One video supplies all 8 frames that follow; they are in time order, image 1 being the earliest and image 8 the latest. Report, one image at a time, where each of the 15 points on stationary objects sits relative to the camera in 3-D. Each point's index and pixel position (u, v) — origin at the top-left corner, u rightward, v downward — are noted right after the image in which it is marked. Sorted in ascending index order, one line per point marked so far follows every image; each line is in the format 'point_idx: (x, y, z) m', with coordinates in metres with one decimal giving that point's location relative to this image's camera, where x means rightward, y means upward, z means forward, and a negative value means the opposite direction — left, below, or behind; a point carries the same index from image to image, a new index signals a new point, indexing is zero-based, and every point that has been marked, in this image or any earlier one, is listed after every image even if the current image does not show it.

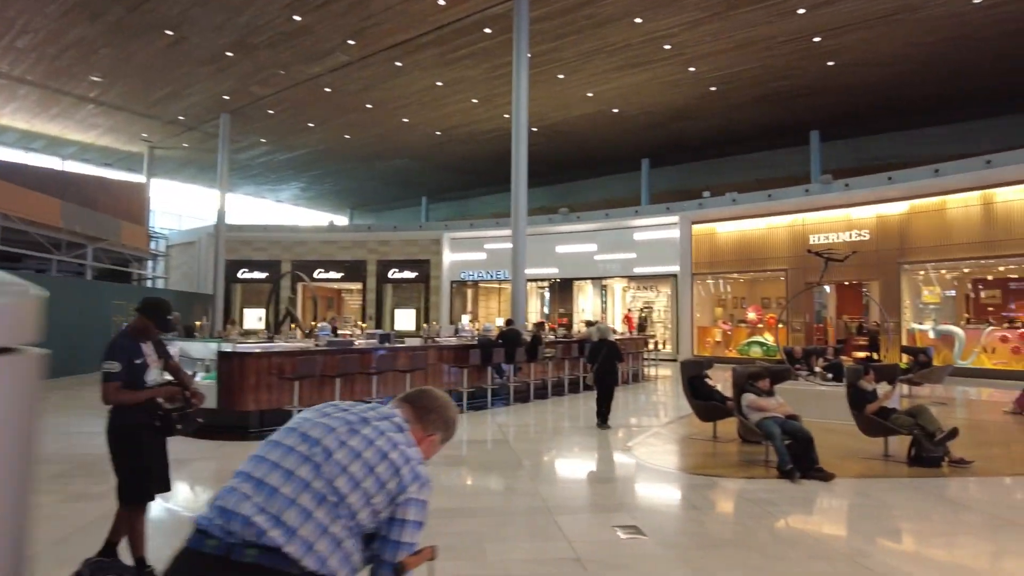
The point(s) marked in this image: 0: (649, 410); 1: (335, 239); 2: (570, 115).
0: (+1.6, -1.4, +7.7) m
1: (-5.2, +1.4, +19.5) m
2: (+1.3, +4.1, +15.7) m
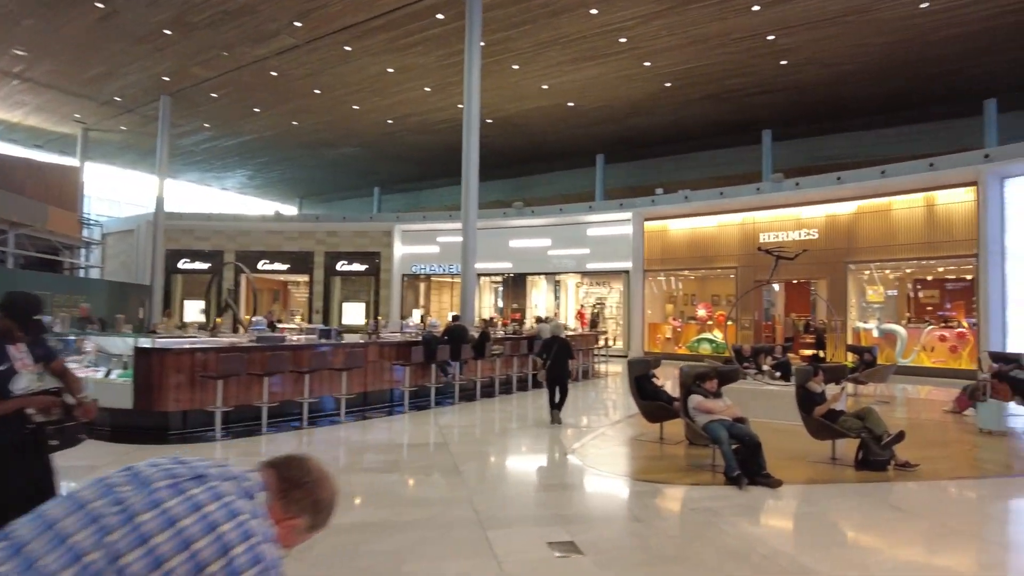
0: (+1.0, -1.4, +7.6) m
1: (-6.5, +1.7, +18.8) m
2: (+0.3, +4.2, +15.4) m
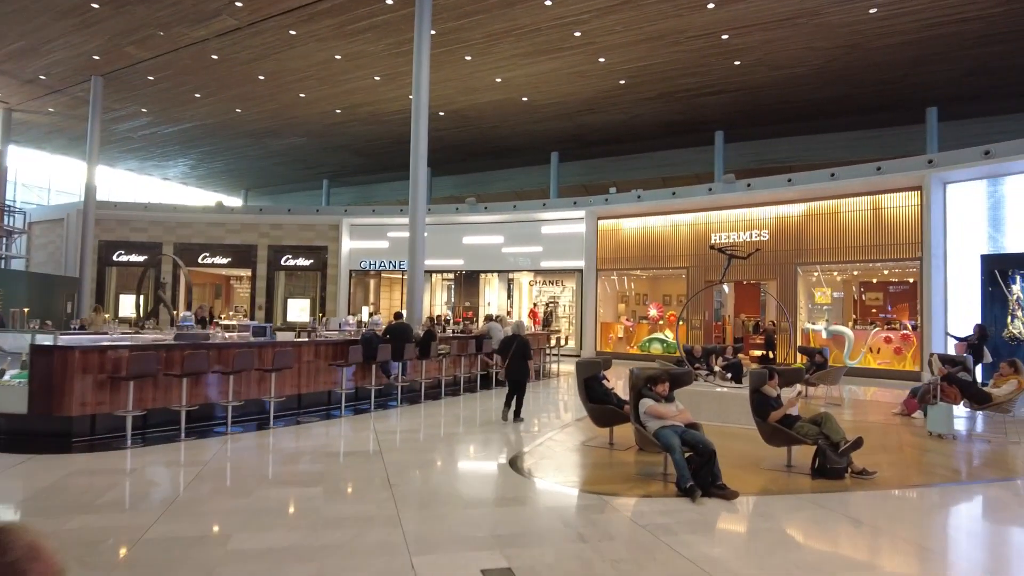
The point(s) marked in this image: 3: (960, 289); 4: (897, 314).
0: (+0.4, -1.4, +7.3) m
1: (-7.8, +1.8, +18.0) m
2: (-0.8, +4.3, +15.1) m
3: (+7.3, 0.0, +10.9) m
4: (+6.9, -0.5, +11.8) m
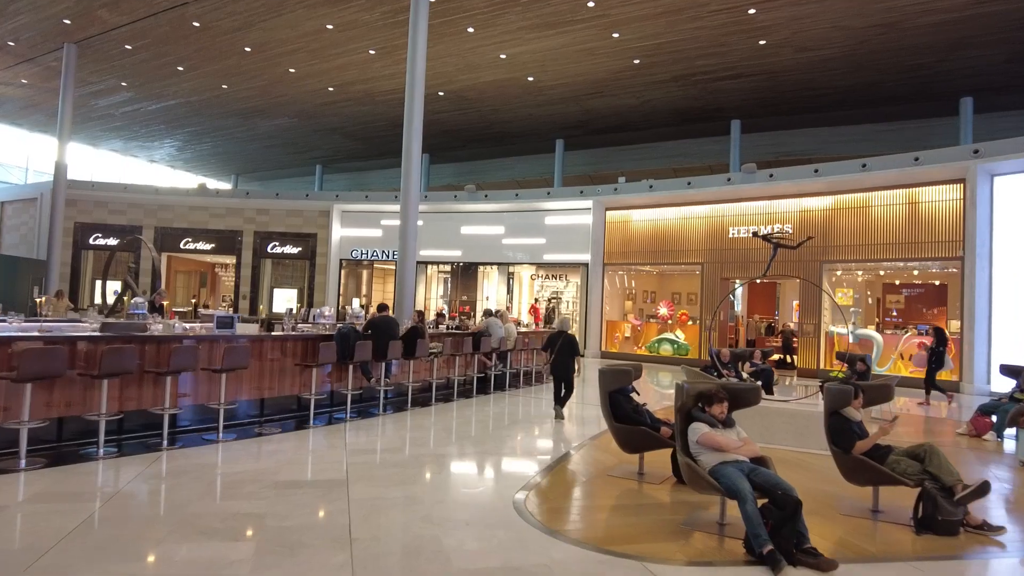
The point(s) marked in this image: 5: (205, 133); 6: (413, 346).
0: (+0.4, -1.3, +6.3) m
1: (-7.8, +2.1, +17.0) m
2: (-0.7, +4.4, +14.1) m
3: (+7.4, -0.1, +9.9) m
4: (+6.9, -0.5, +10.8) m
5: (-8.9, +4.5, +19.3) m
6: (-0.9, -0.6, +6.3) m
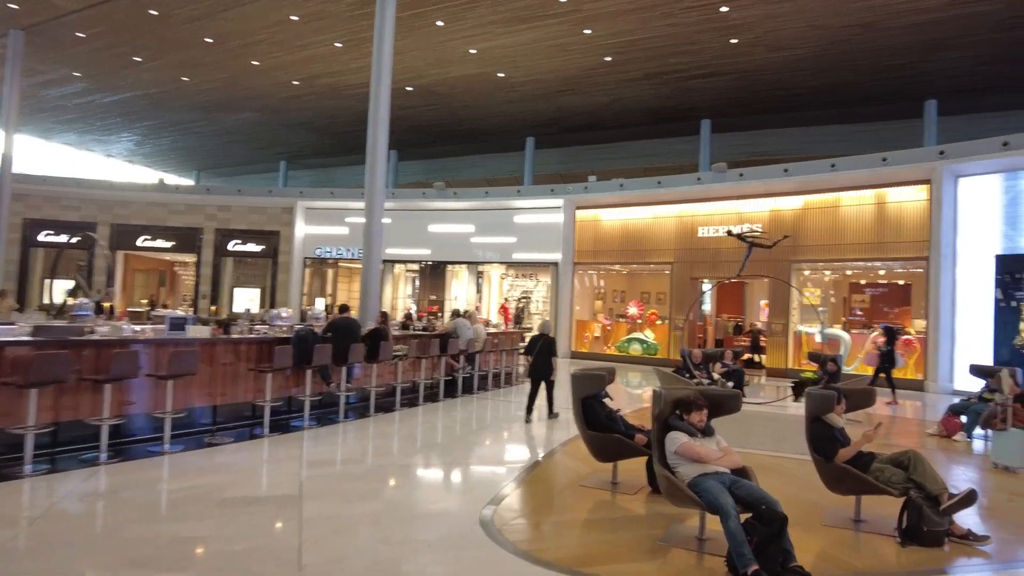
0: (+0.1, -1.3, +6.1) m
1: (-8.5, +2.1, +16.4) m
2: (-1.3, +4.4, +13.8) m
3: (+6.9, -0.1, +10.0) m
4: (+6.4, -0.5, +10.9) m
5: (-9.8, +4.5, +18.7) m
6: (-1.2, -0.6, +6.0) m
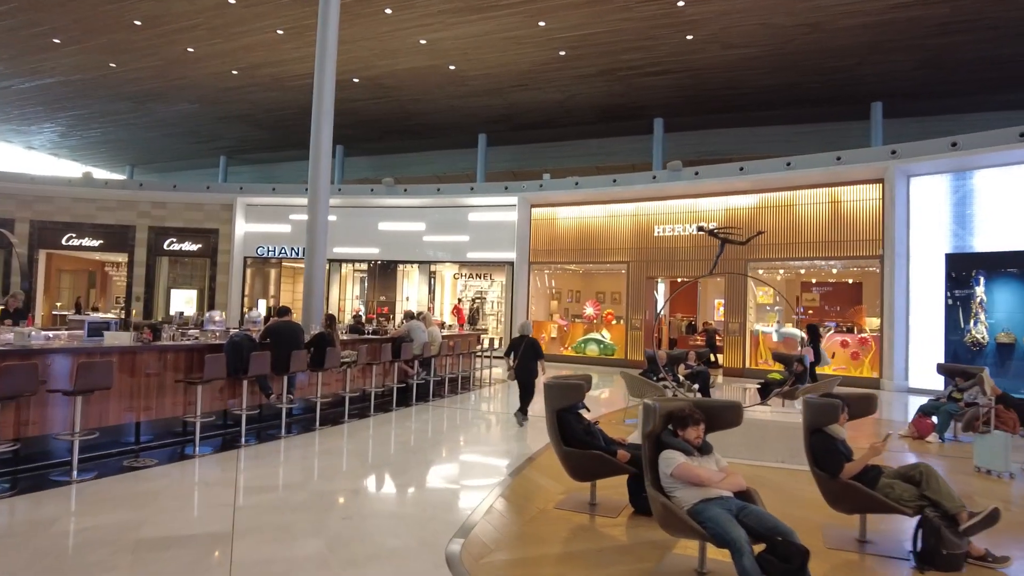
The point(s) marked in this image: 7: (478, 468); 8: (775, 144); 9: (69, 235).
0: (-0.2, -1.3, +5.7) m
1: (-9.6, +2.1, +15.3) m
2: (-2.3, +4.4, +13.3) m
3: (+6.2, 0.0, +10.1) m
4: (+5.7, -0.5, +11.0) m
5: (-11.1, +4.5, +17.5) m
6: (-1.6, -0.6, +5.5) m
7: (-0.2, -1.2, +4.4) m
8: (+6.3, +3.4, +15.8) m
9: (-10.3, +1.2, +15.3) m
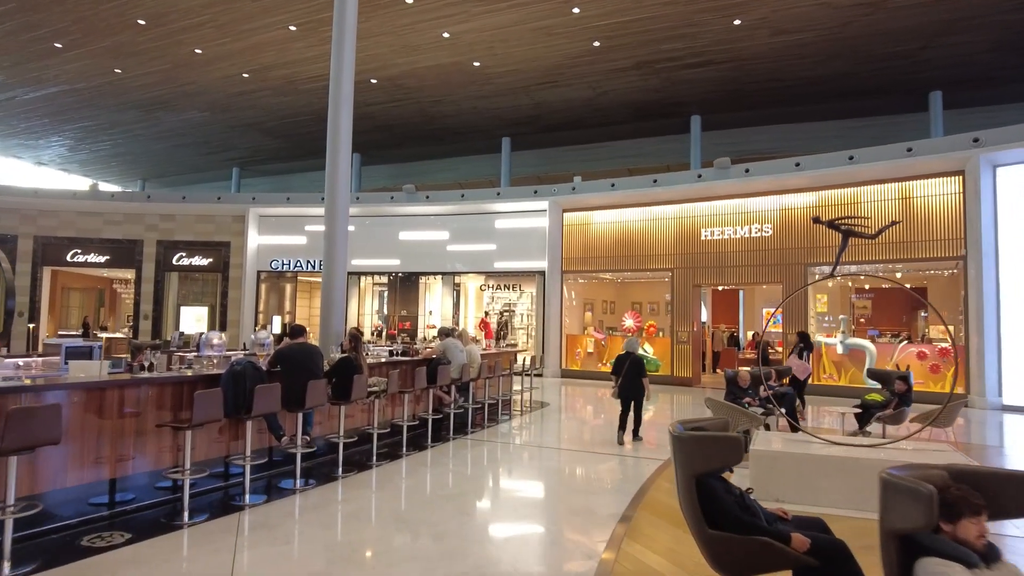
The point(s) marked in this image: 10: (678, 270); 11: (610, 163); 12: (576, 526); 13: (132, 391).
0: (+0.2, -1.3, +4.7) m
1: (-9.0, +1.7, +14.5) m
2: (-1.7, +4.2, +12.4) m
3: (+6.8, -0.1, +9.0) m
4: (+6.2, -0.6, +9.8) m
5: (-10.5, +4.0, +16.8) m
6: (-1.1, -0.7, +4.5) m
7: (+0.2, -1.3, +3.4) m
8: (+6.9, +3.3, +14.7) m
9: (-9.6, +0.8, +14.6) m
10: (+3.0, +0.3, +12.2) m
11: (+2.5, +3.1, +16.7) m
12: (+0.3, -1.3, +3.7) m
13: (-2.0, -0.5, +3.5) m
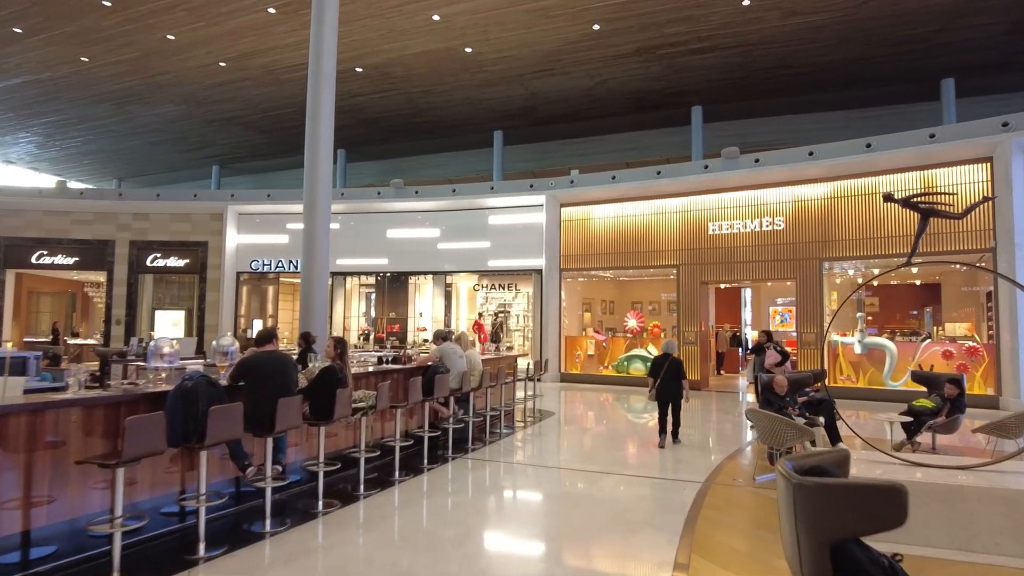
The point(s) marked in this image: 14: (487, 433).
0: (+0.3, -1.3, +4.0) m
1: (-9.1, +1.6, +13.7) m
2: (-1.8, +4.2, +11.7) m
3: (+6.8, 0.0, +8.4) m
4: (+6.2, -0.5, +9.3) m
5: (-10.6, +3.9, +15.9) m
6: (-1.1, -0.6, +3.8) m
7: (+0.3, -1.2, +2.7) m
8: (+6.7, +3.3, +14.1) m
9: (-9.7, +0.8, +13.7) m
10: (+3.0, +0.4, +11.5) m
11: (+2.3, +3.1, +16.0) m
12: (+0.4, -1.2, +3.0) m
13: (-1.9, -0.5, +2.7) m
14: (-0.3, -1.3, +6.1) m
